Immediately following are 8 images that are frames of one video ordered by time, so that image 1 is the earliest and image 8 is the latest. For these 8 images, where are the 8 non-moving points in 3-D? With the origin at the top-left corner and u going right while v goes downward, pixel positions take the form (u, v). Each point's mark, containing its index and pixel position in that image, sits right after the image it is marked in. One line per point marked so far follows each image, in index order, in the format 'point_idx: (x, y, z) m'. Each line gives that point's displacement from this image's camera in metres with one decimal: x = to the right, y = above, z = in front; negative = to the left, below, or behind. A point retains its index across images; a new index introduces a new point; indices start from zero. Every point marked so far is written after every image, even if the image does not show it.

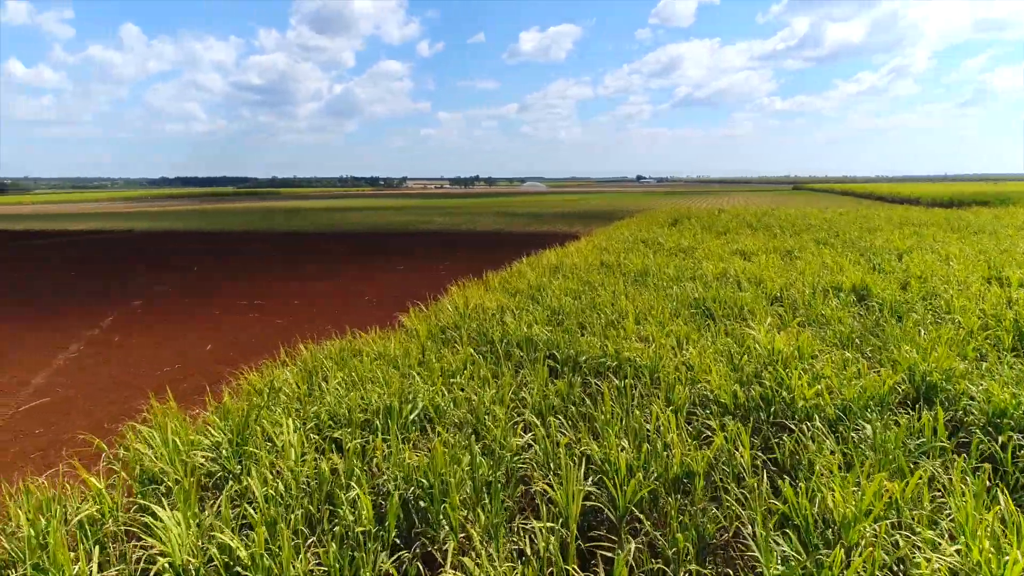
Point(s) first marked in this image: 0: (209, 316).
0: (-5.3, -0.5, +12.4) m
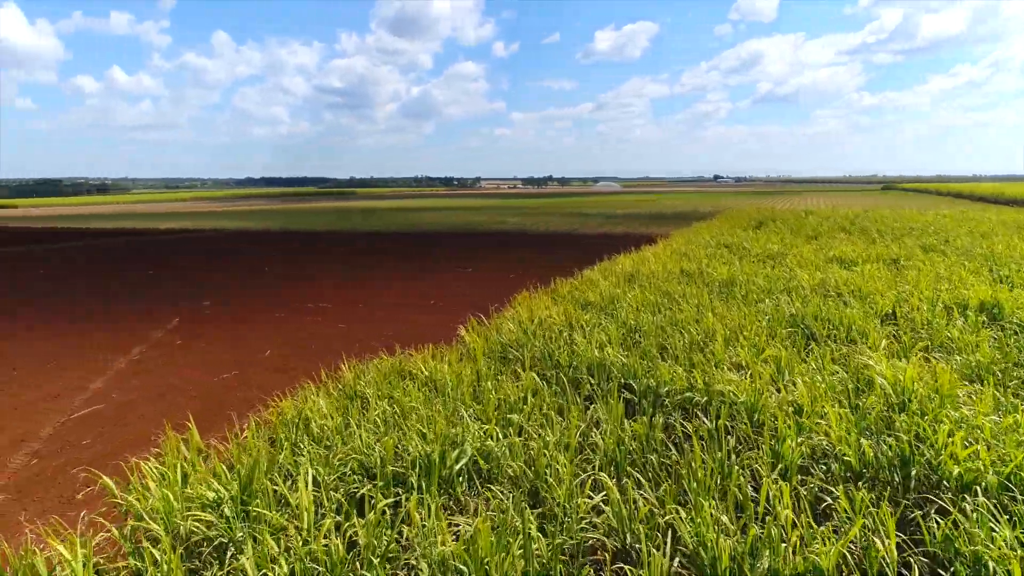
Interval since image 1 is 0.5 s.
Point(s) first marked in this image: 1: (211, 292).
0: (-4.1, -0.5, +12.2) m
1: (-6.3, -0.1, +14.8) m
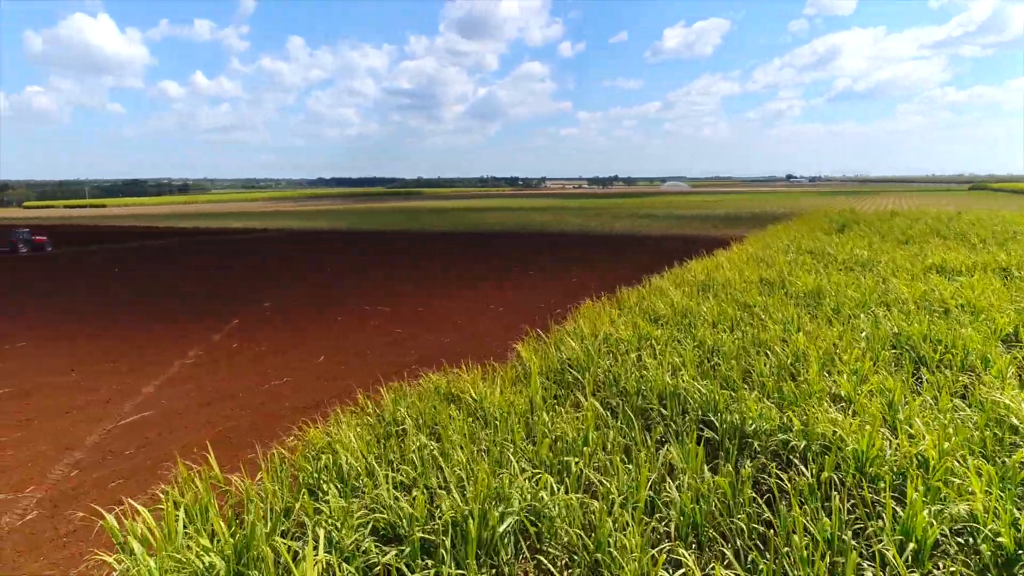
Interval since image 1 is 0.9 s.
0: (-3.1, -0.6, +12.0) m
1: (-5.0, -0.2, +14.8) m
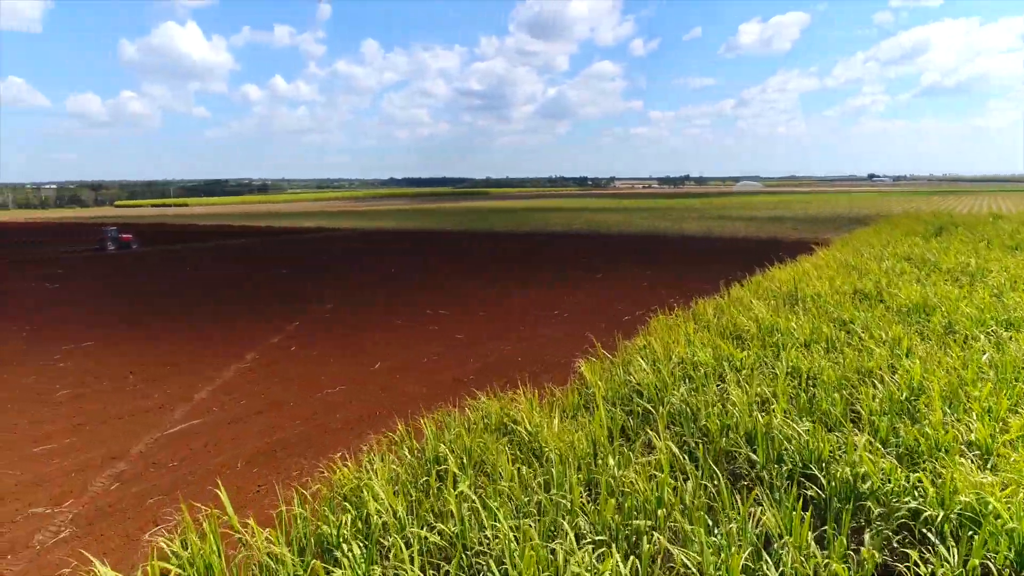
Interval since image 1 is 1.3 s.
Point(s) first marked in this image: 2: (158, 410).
0: (-2.0, -0.6, +11.7) m
1: (-3.7, -0.2, +14.6) m
2: (-3.7, -1.3, +7.5) m
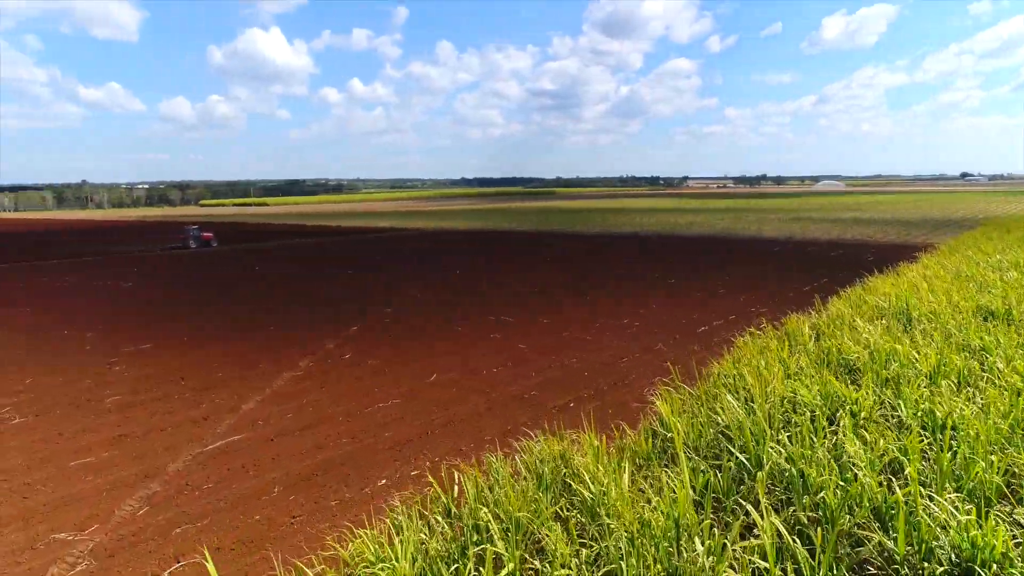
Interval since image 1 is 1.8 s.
0: (-1.0, -0.7, +11.1) m
1: (-2.3, -0.2, +14.2) m
2: (-3.1, -1.3, +7.2) m
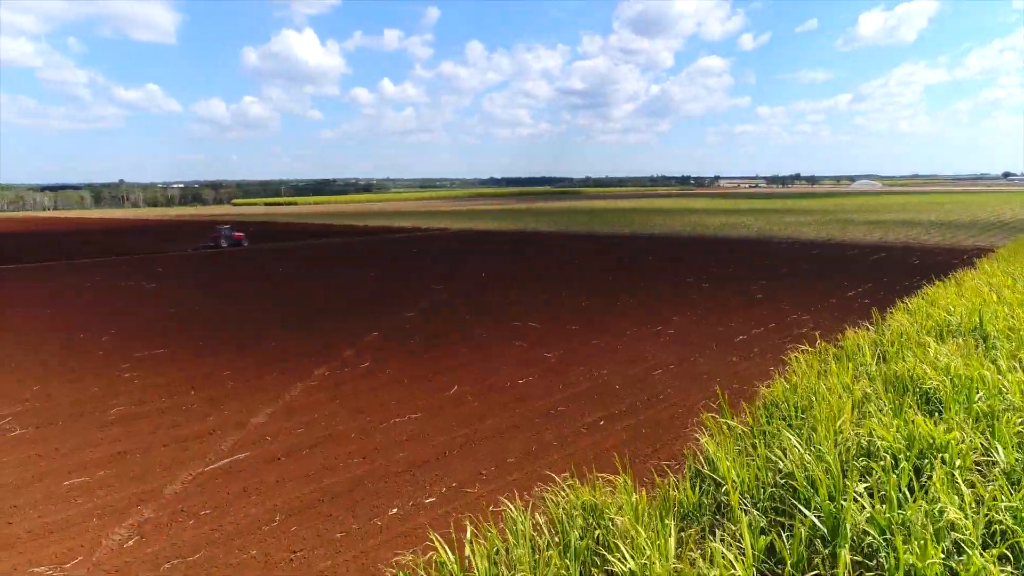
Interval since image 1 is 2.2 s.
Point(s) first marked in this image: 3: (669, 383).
0: (-0.6, -0.8, +10.6) m
1: (-1.8, -0.3, +13.7) m
2: (-2.9, -1.4, +6.7) m
3: (+1.8, -1.1, +8.3) m
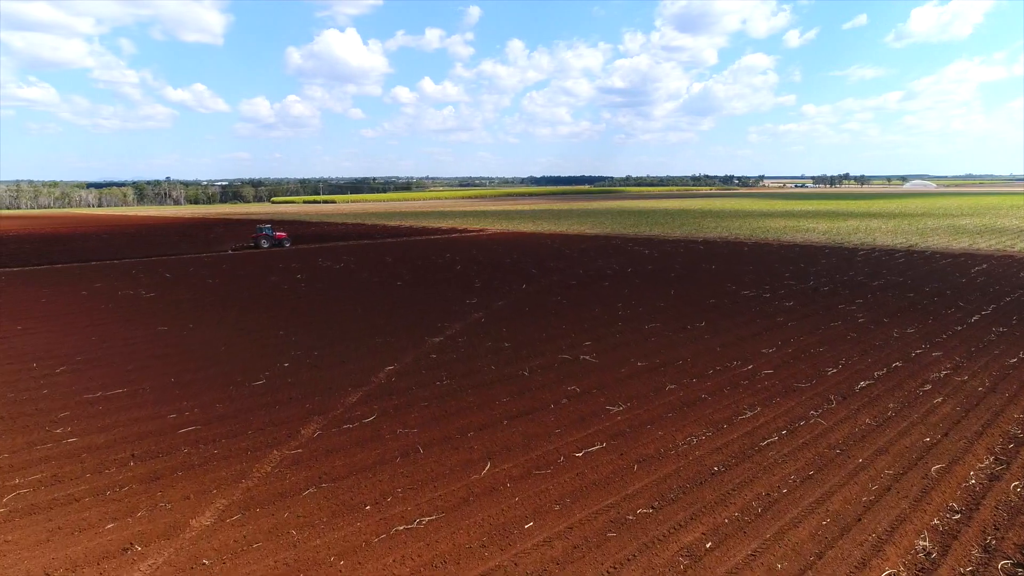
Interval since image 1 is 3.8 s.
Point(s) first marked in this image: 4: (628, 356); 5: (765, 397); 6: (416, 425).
0: (0.0, -1.1, +8.3) m
1: (-1.1, -0.6, +11.5) m
2: (-2.5, -1.7, +4.5) m
3: (+2.3, -1.4, +5.8) m
4: (+1.6, -0.9, +9.6) m
5: (+2.8, -1.2, +7.8) m
6: (-0.9, -1.3, +7.0) m
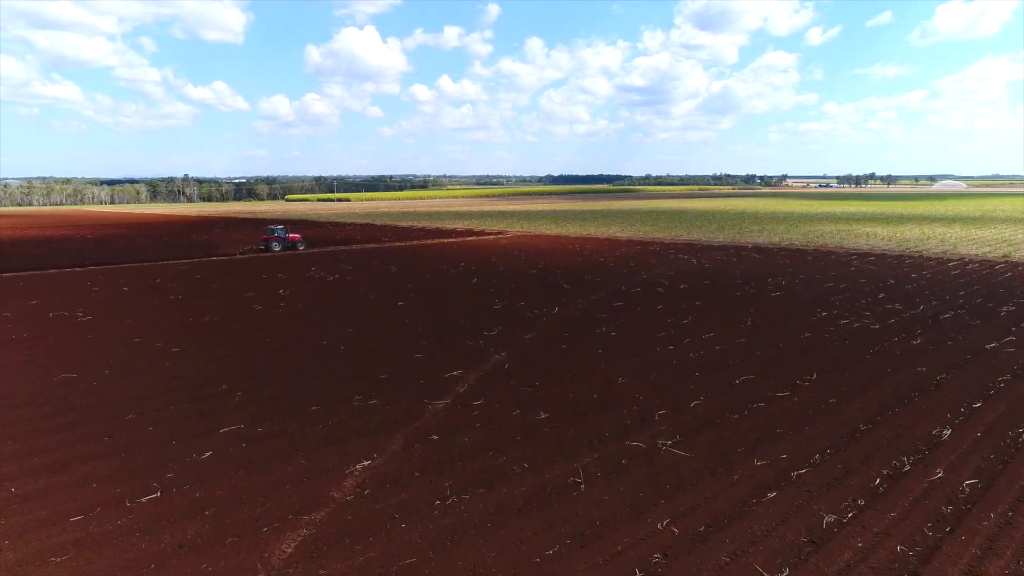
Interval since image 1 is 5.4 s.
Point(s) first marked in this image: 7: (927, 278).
0: (+0.3, -1.5, +4.9) m
1: (-0.6, -1.0, +8.1) m
2: (-2.2, -2.1, +1.2) m
3: (+2.5, -1.9, +2.4) m
4: (+1.9, -1.3, +6.2) m
5: (+3.1, -1.6, +4.3) m
6: (-0.6, -1.7, +3.6) m
7: (+9.7, +0.3, +16.7) m
